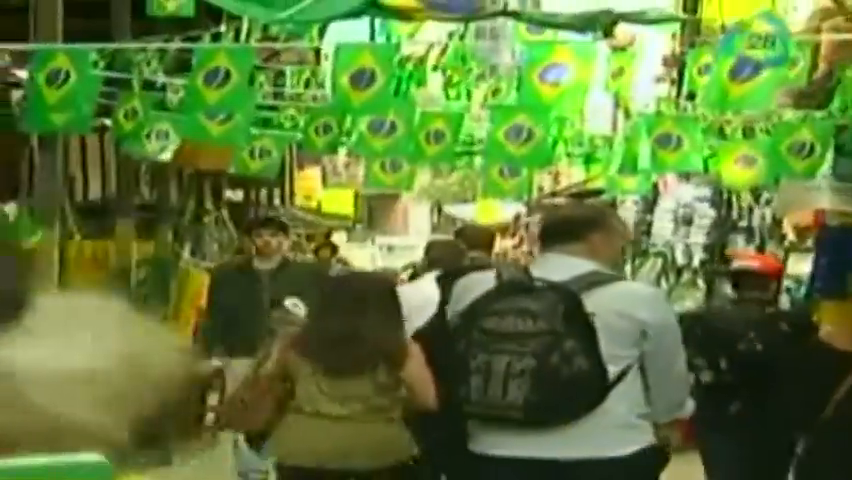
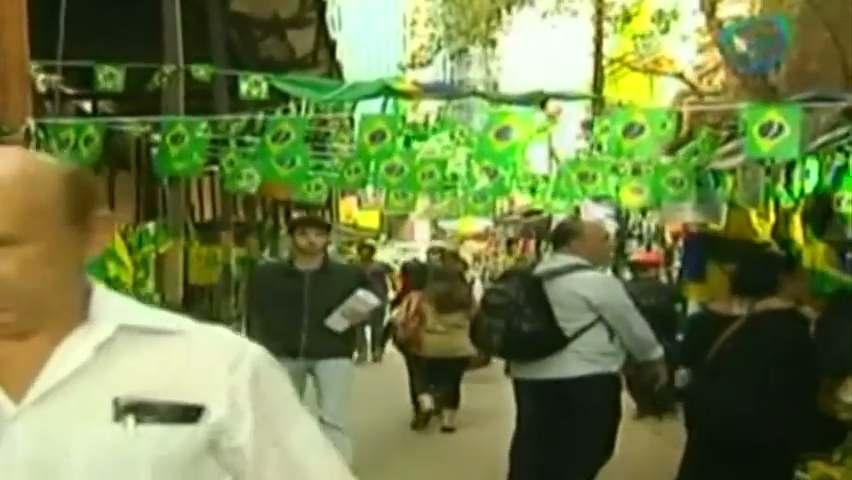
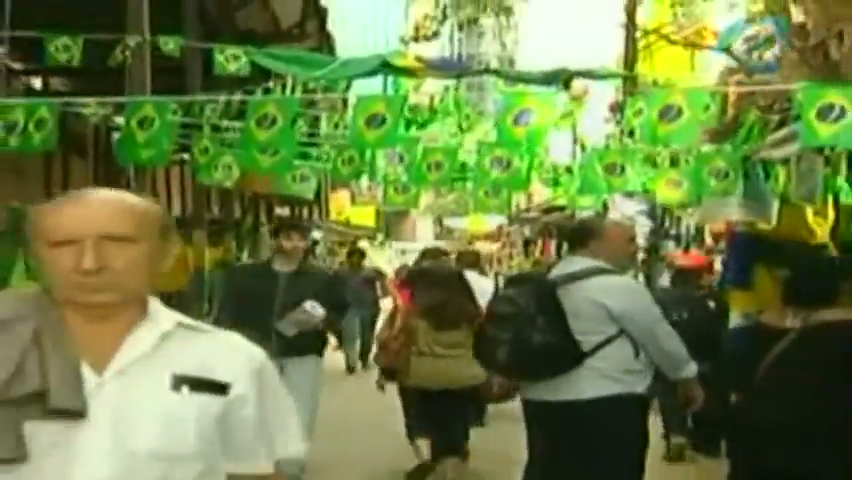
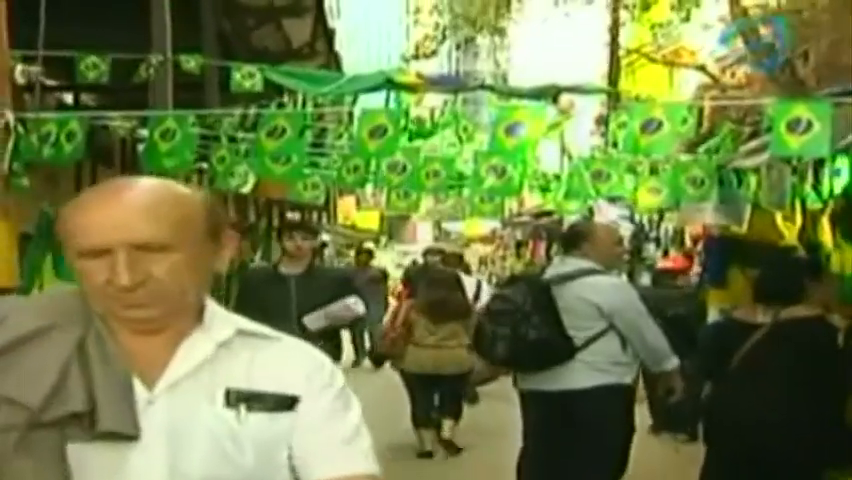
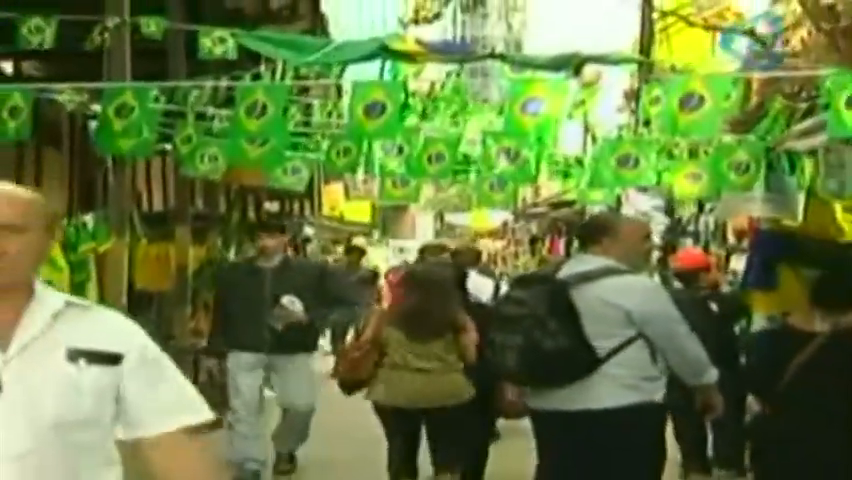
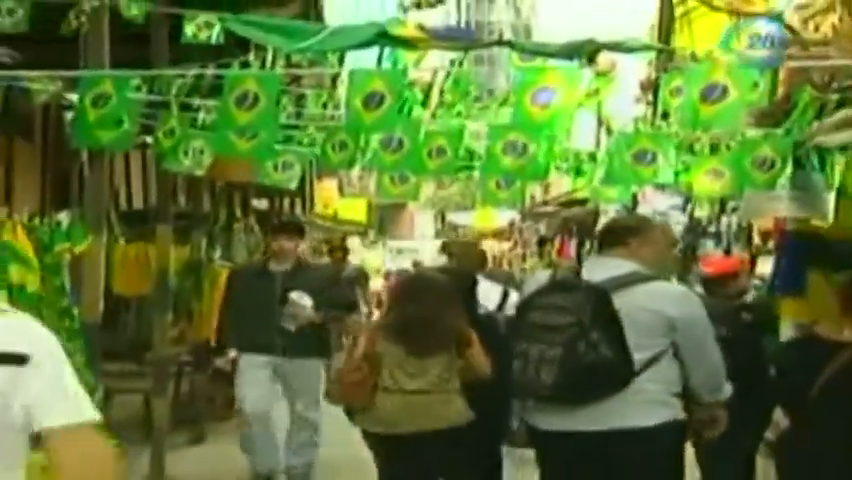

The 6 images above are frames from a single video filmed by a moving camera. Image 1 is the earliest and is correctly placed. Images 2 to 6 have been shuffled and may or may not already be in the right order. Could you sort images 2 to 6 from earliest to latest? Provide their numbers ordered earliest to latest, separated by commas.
6, 5, 3, 4, 2
